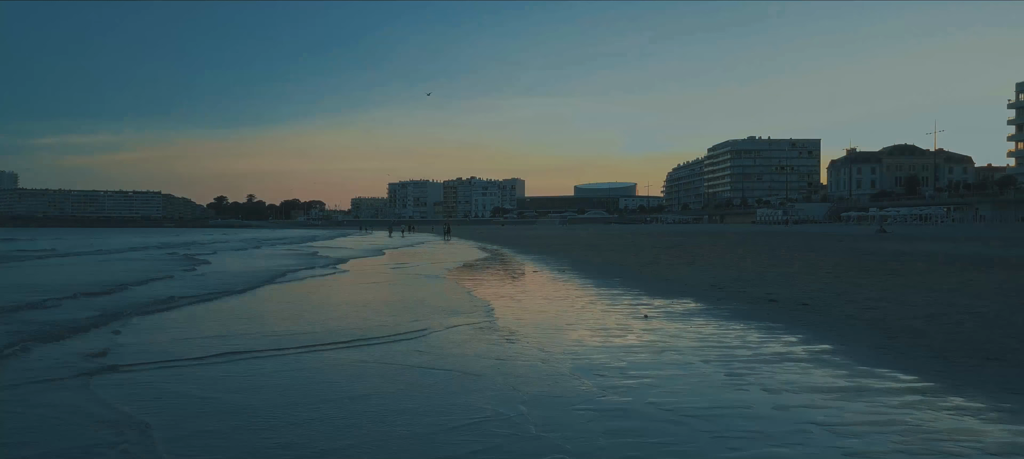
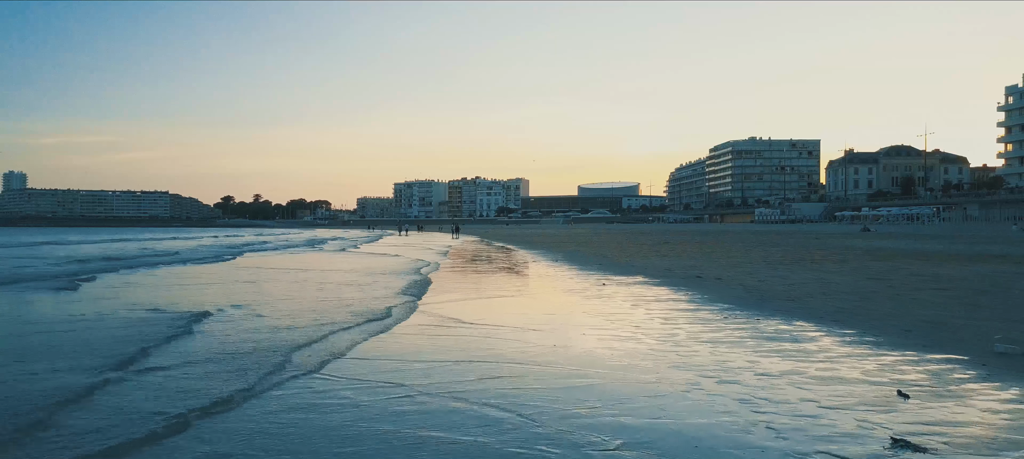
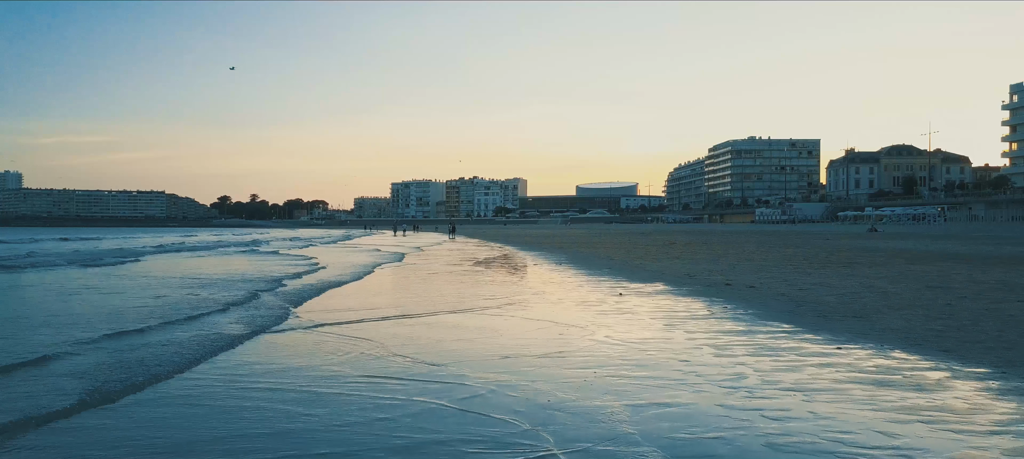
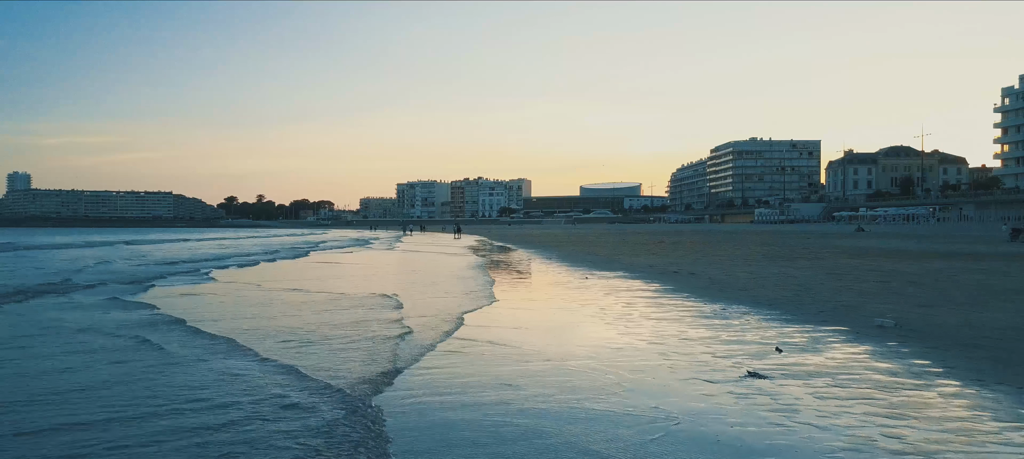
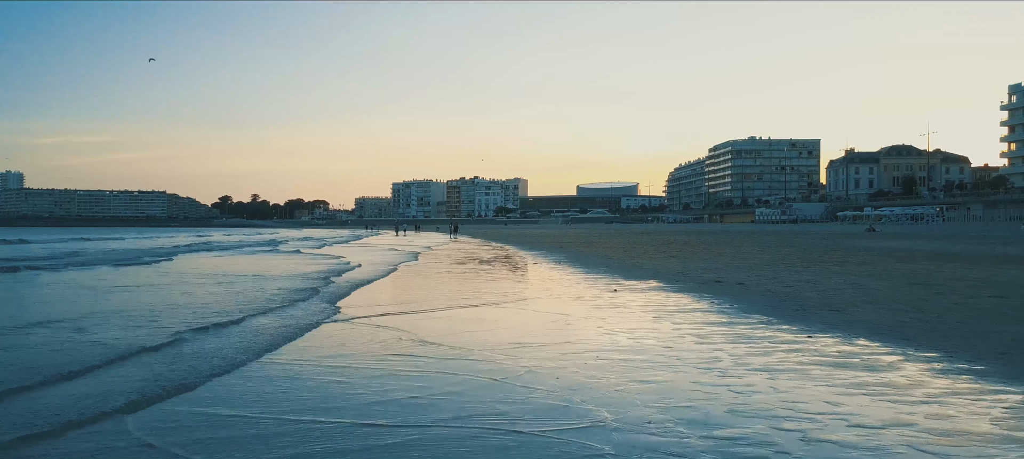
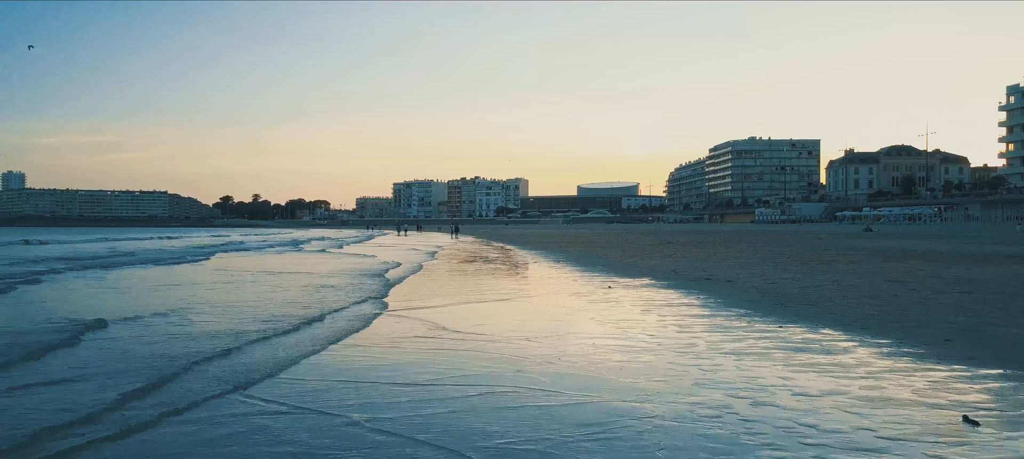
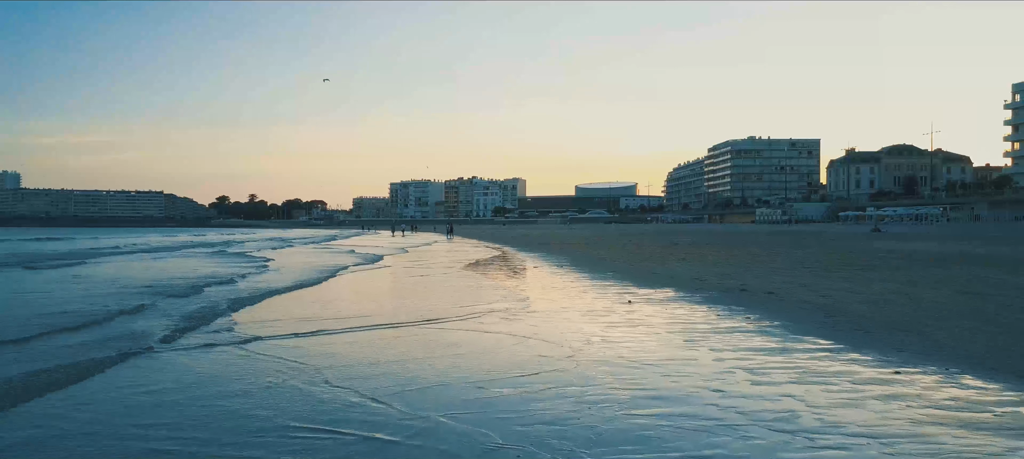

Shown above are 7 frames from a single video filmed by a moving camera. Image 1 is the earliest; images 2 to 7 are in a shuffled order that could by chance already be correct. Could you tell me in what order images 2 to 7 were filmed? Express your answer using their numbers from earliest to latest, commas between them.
7, 3, 5, 6, 2, 4
